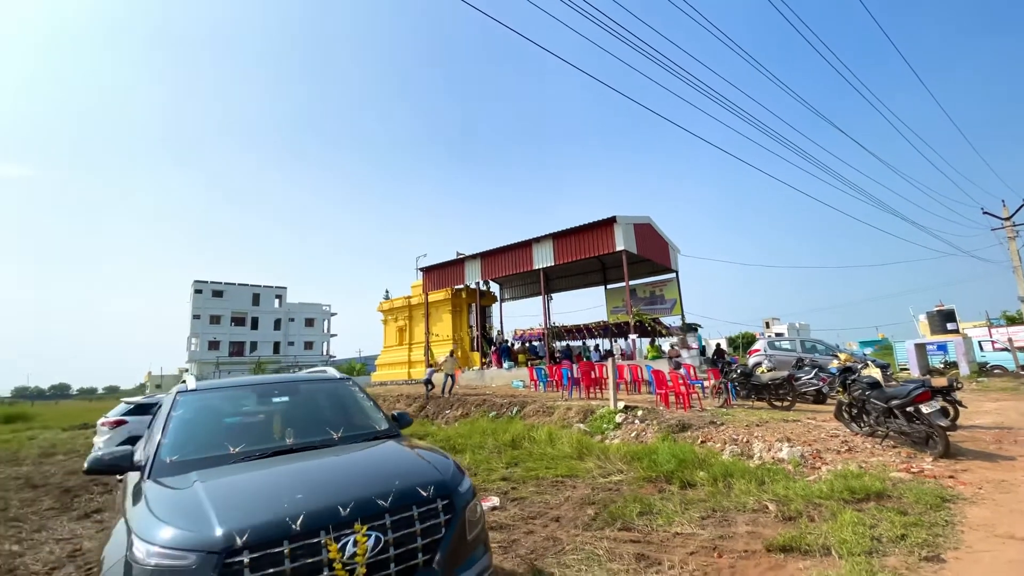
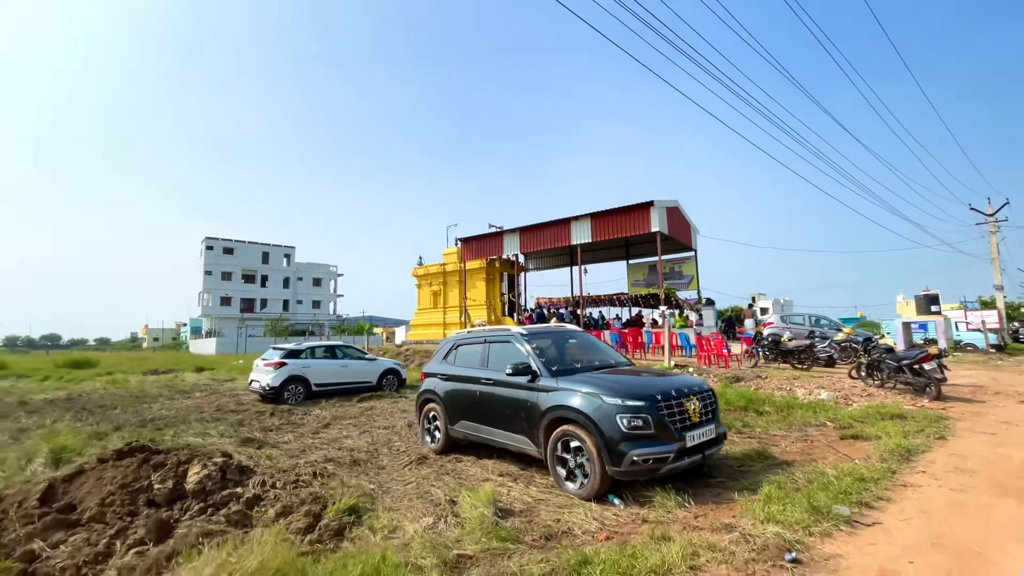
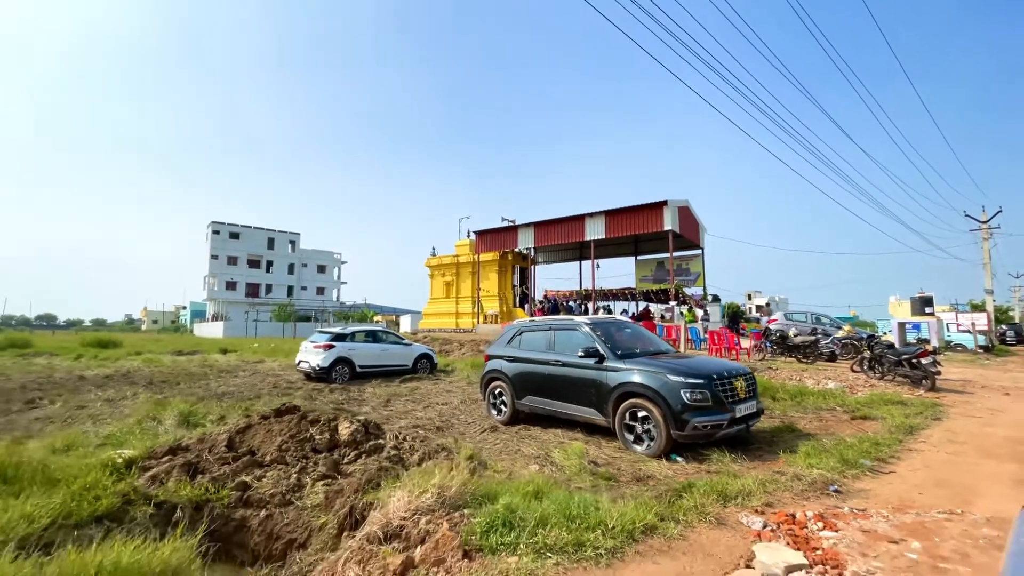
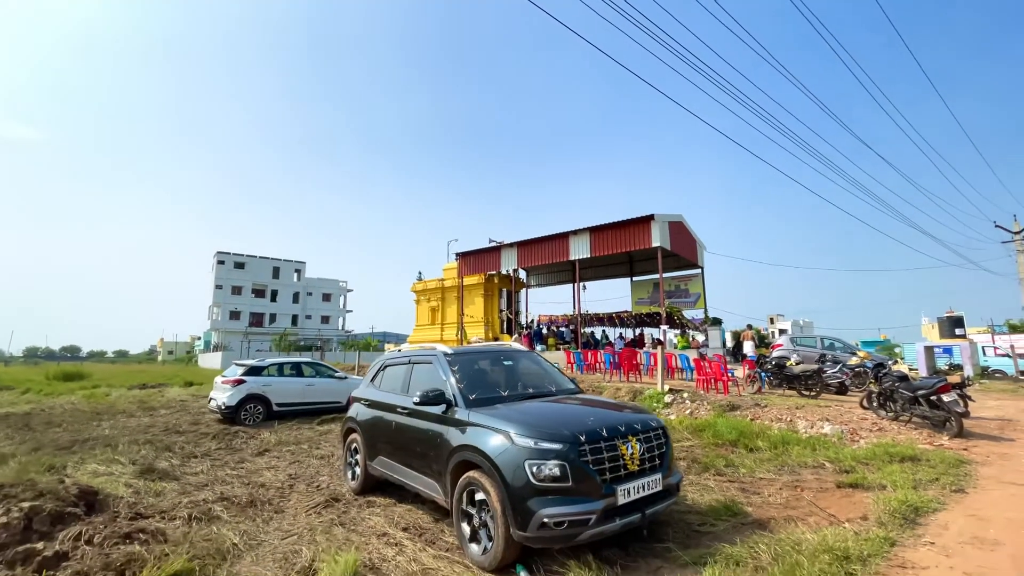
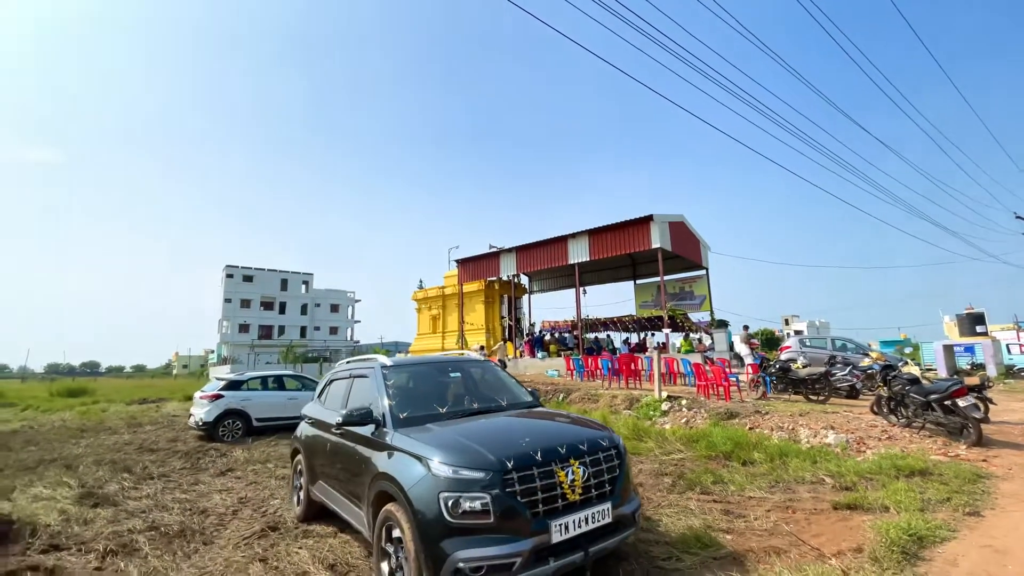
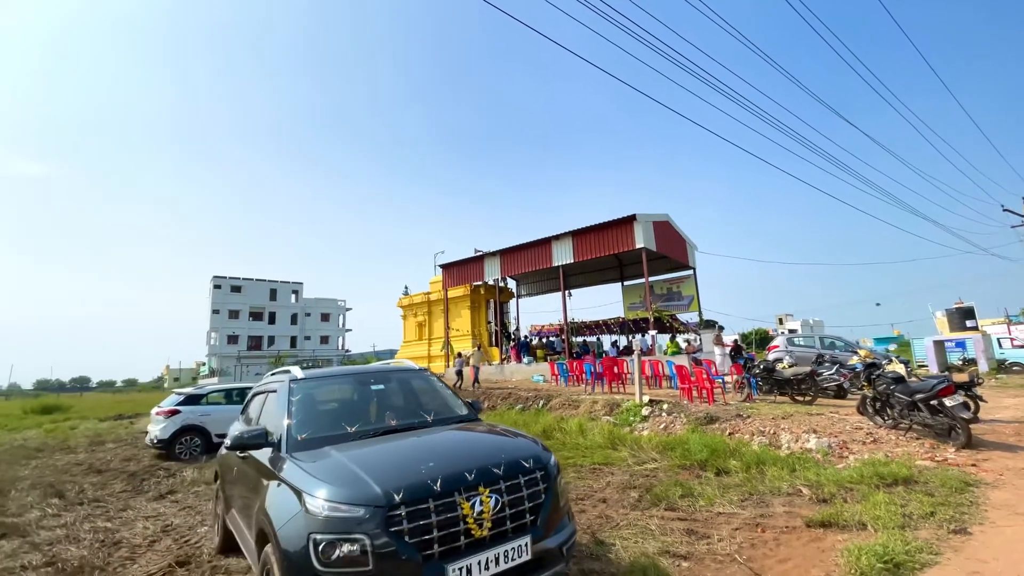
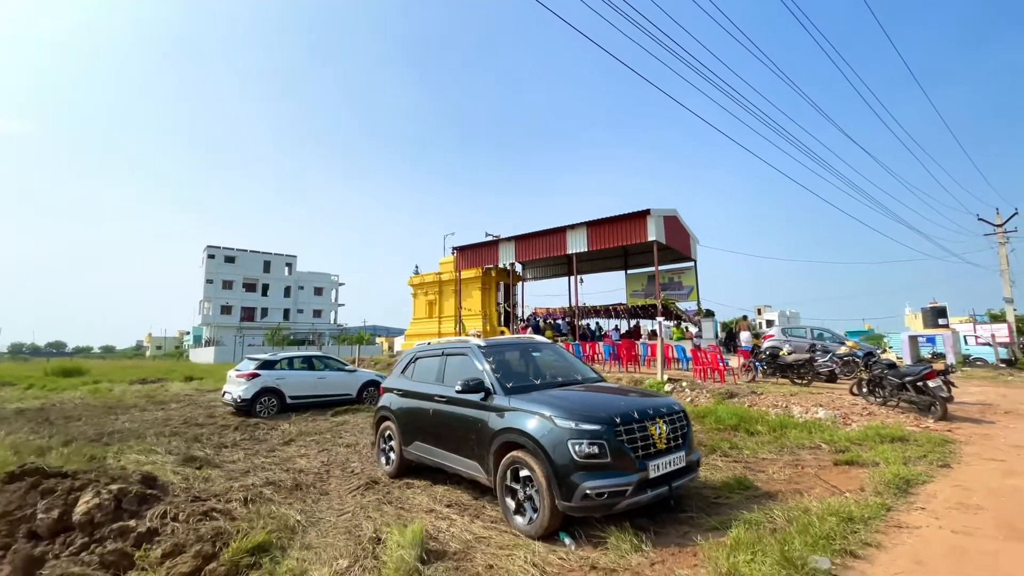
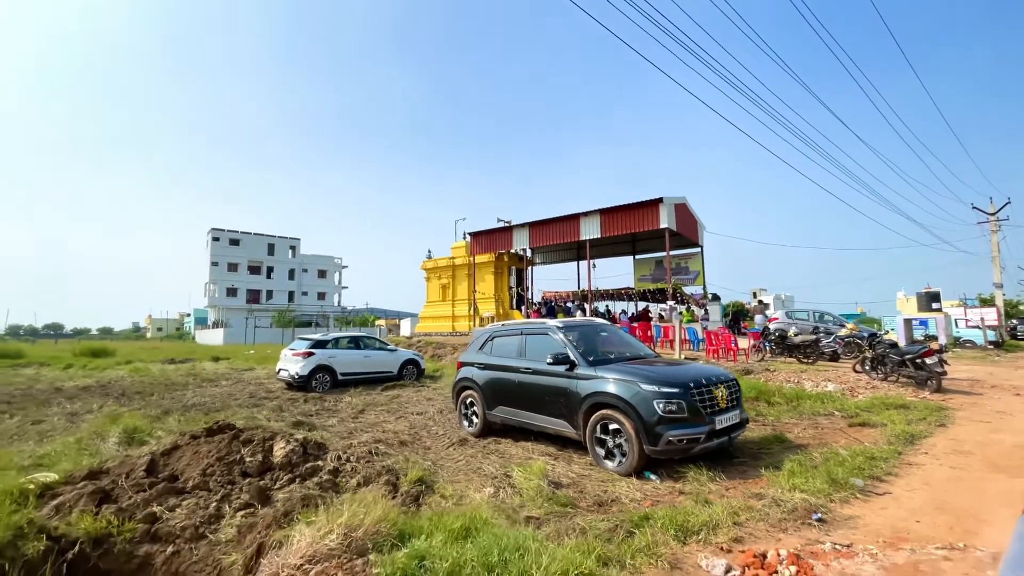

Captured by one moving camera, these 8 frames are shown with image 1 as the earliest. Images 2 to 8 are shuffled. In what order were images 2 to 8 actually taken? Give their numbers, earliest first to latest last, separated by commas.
6, 5, 4, 7, 2, 8, 3
